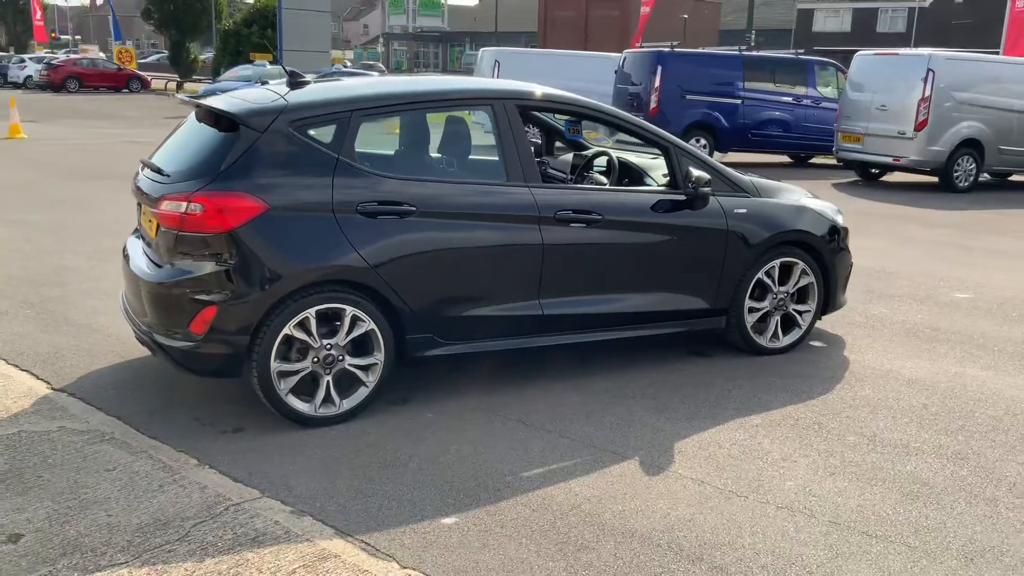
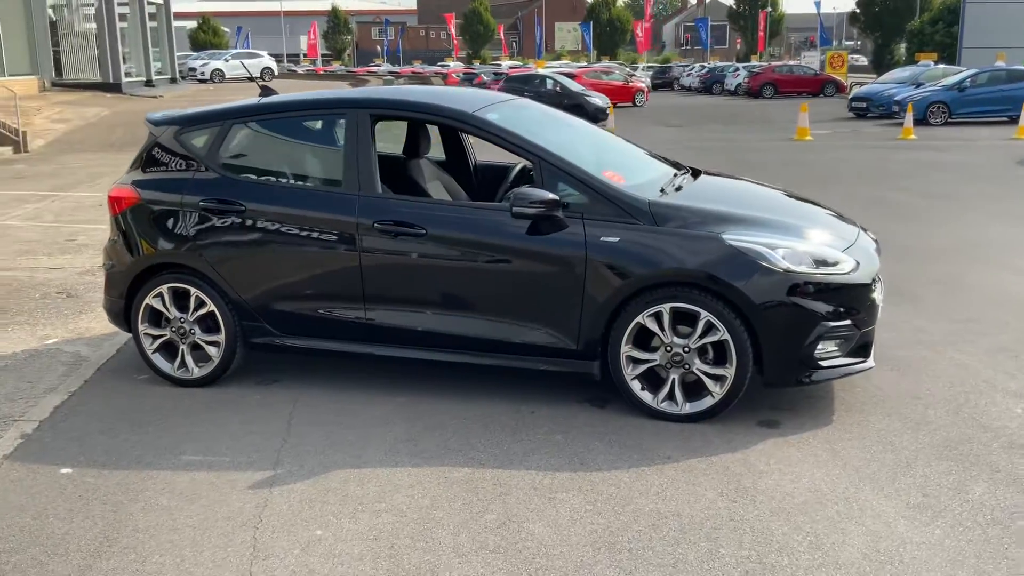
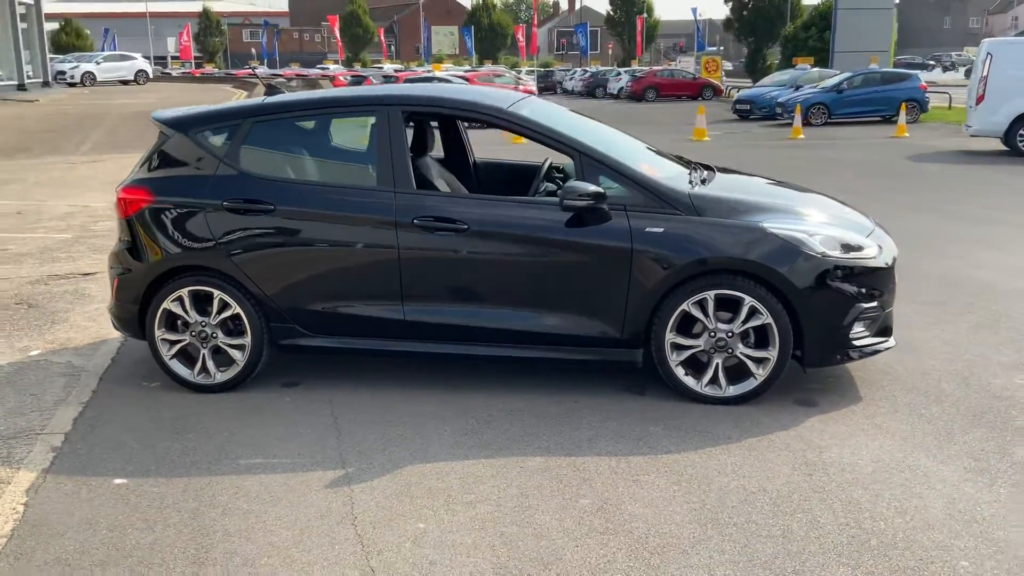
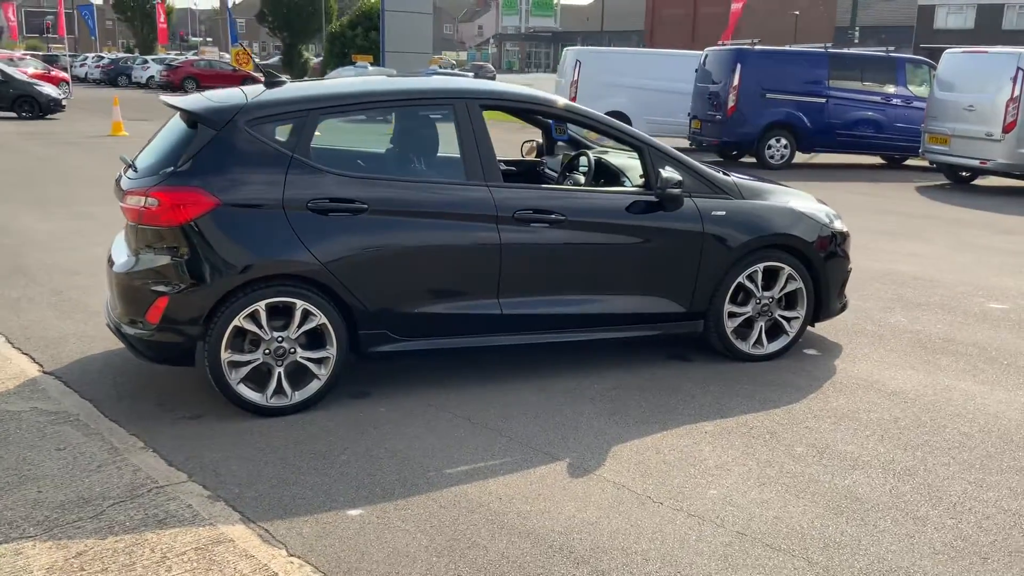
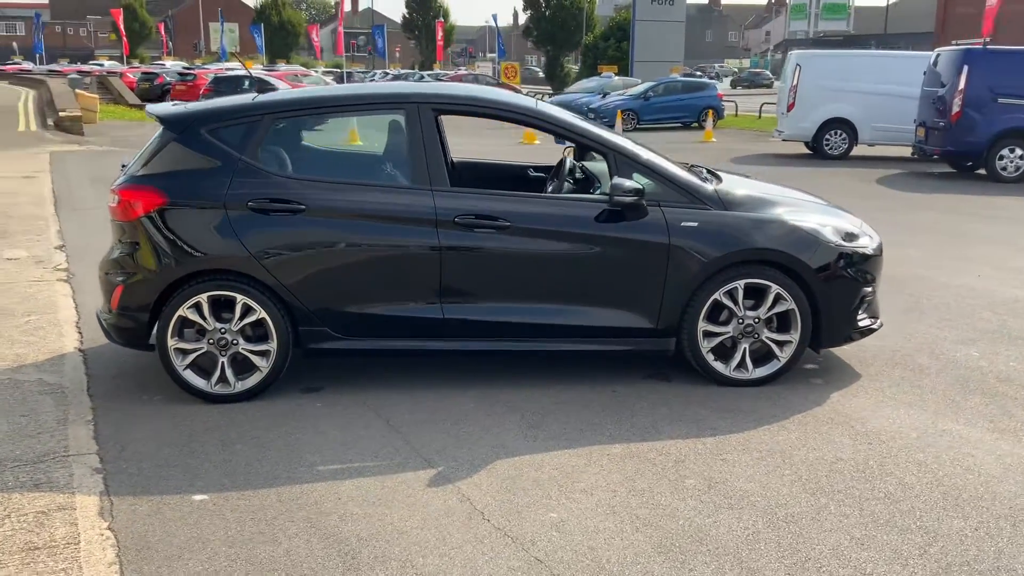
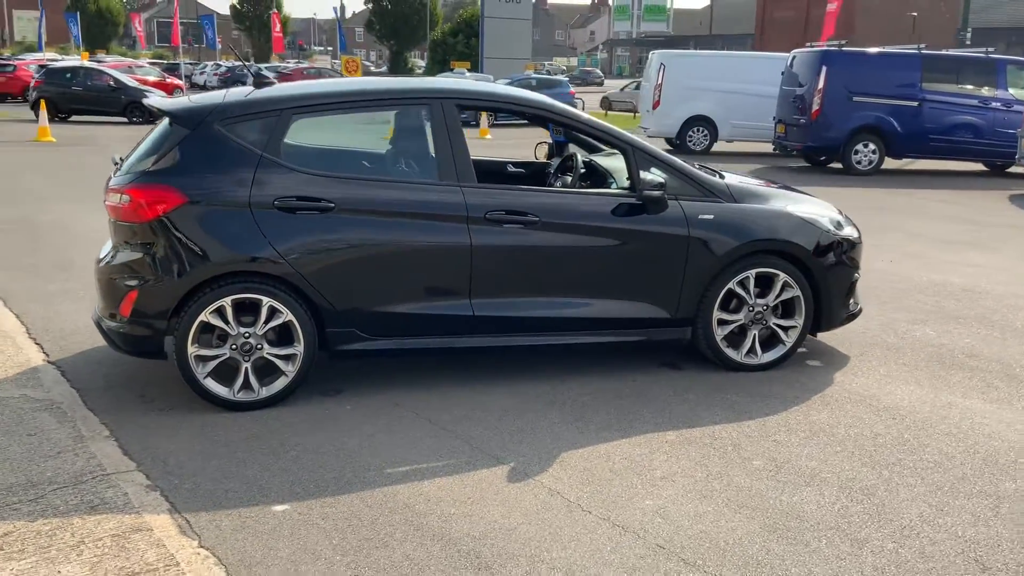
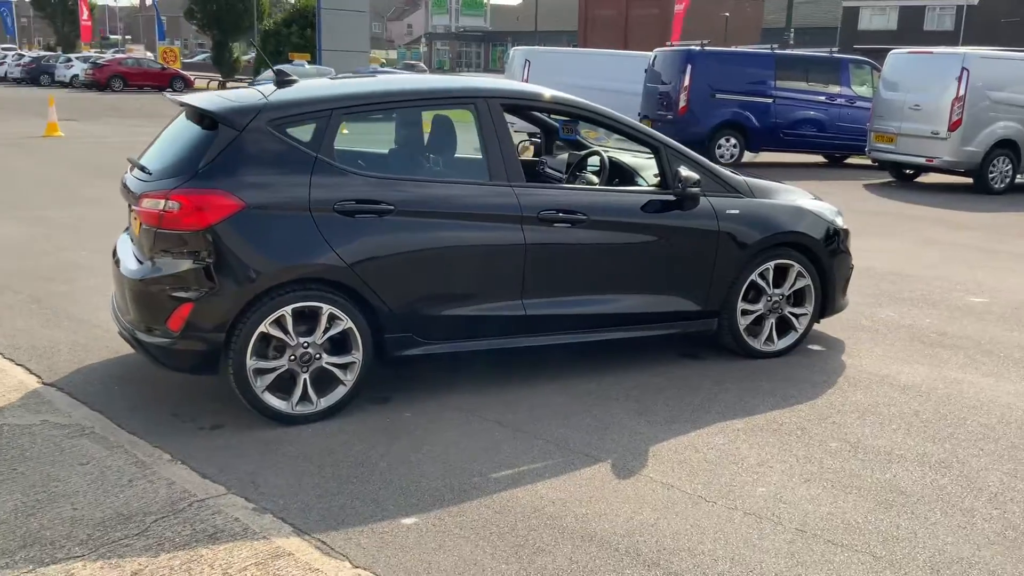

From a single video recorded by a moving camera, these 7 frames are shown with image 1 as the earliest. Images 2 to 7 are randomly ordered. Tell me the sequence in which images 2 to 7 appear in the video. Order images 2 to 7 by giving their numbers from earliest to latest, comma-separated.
7, 4, 6, 5, 3, 2
